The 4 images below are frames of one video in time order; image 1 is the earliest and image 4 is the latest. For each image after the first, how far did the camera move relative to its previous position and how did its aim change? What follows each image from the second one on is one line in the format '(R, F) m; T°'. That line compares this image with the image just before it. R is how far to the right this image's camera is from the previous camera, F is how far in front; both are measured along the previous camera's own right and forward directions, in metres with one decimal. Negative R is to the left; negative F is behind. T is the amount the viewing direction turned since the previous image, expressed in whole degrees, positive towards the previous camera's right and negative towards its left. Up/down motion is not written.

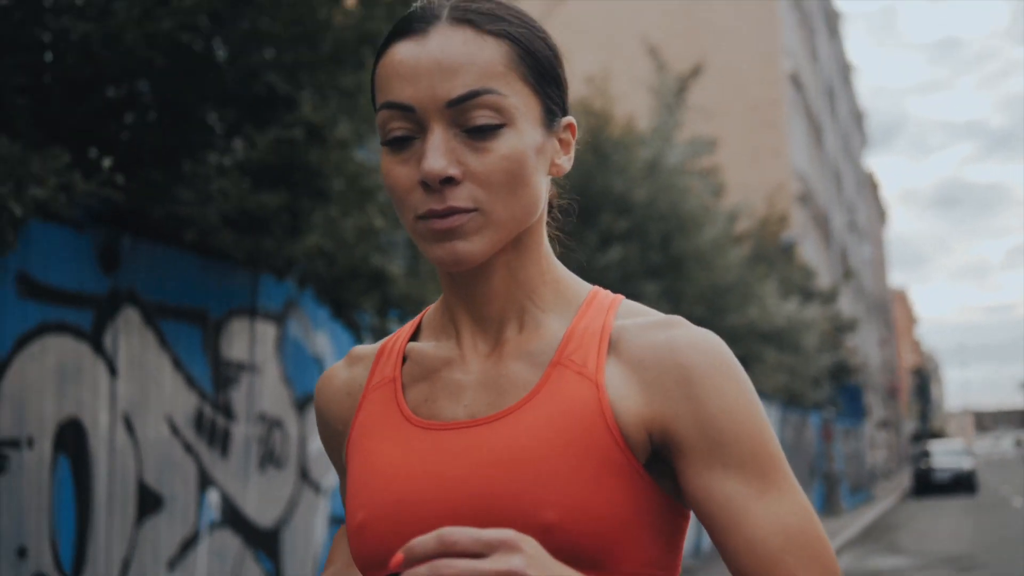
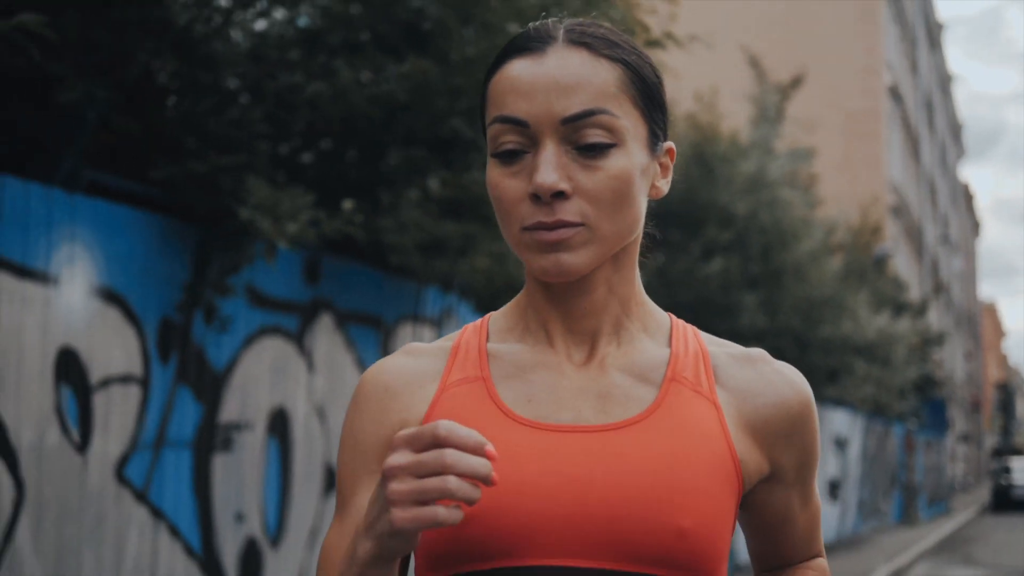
(-0.3, -1.1) m; -4°
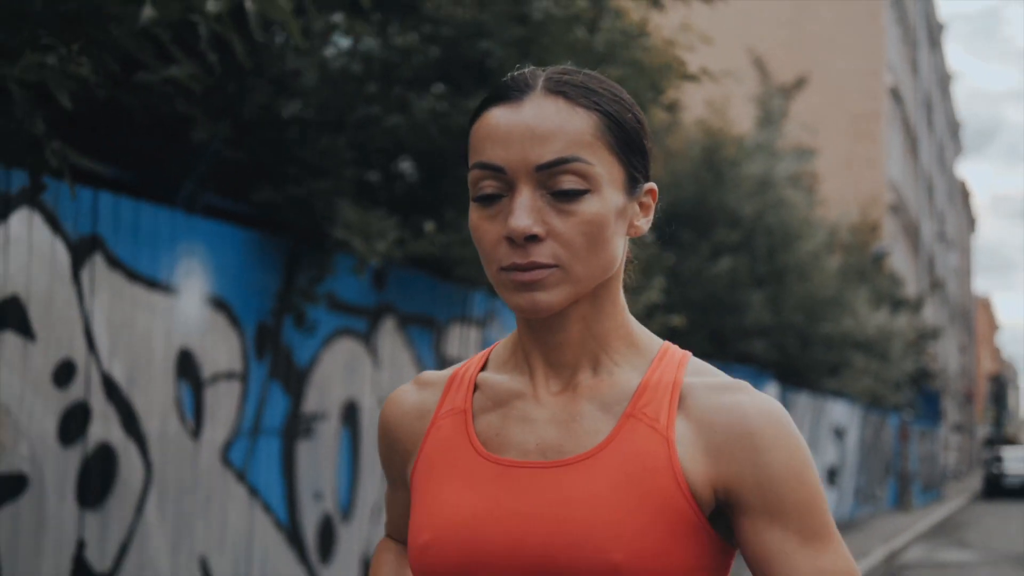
(-0.3, -0.8) m; 0°
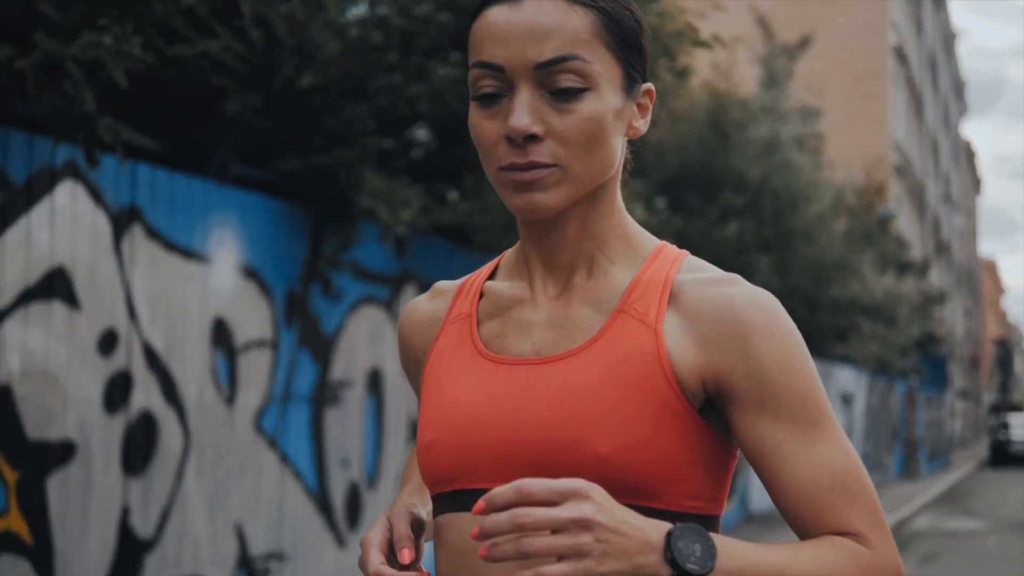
(-0.1, -0.1) m; 0°
